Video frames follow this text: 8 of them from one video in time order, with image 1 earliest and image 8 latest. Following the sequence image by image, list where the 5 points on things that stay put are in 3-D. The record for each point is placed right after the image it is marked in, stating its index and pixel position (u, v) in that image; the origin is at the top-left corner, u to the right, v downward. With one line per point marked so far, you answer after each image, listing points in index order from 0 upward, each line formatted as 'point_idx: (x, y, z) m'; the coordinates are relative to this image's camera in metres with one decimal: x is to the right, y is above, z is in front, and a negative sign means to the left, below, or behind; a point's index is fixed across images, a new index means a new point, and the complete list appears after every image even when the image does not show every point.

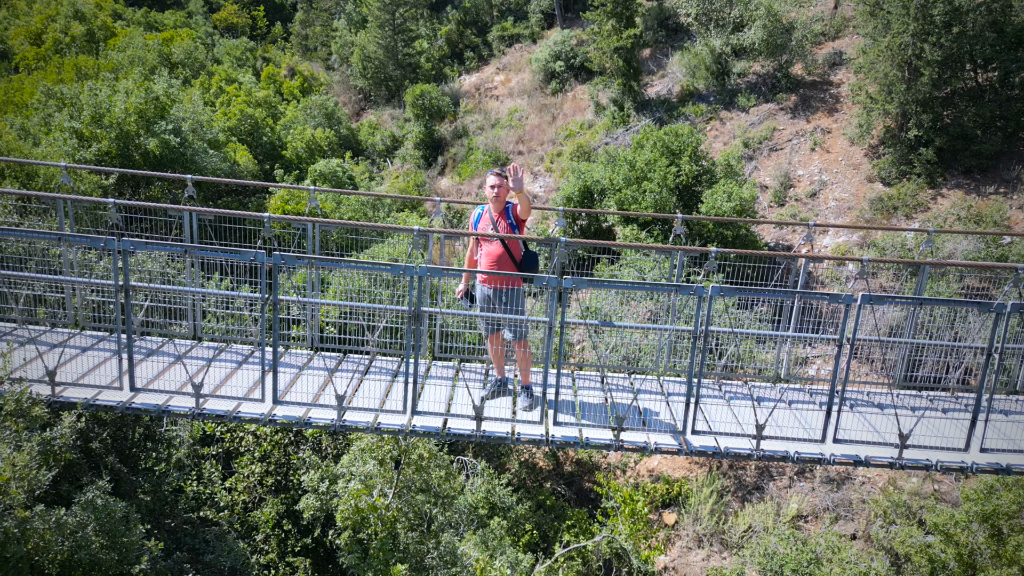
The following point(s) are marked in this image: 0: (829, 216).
0: (+7.0, +1.6, +16.4) m
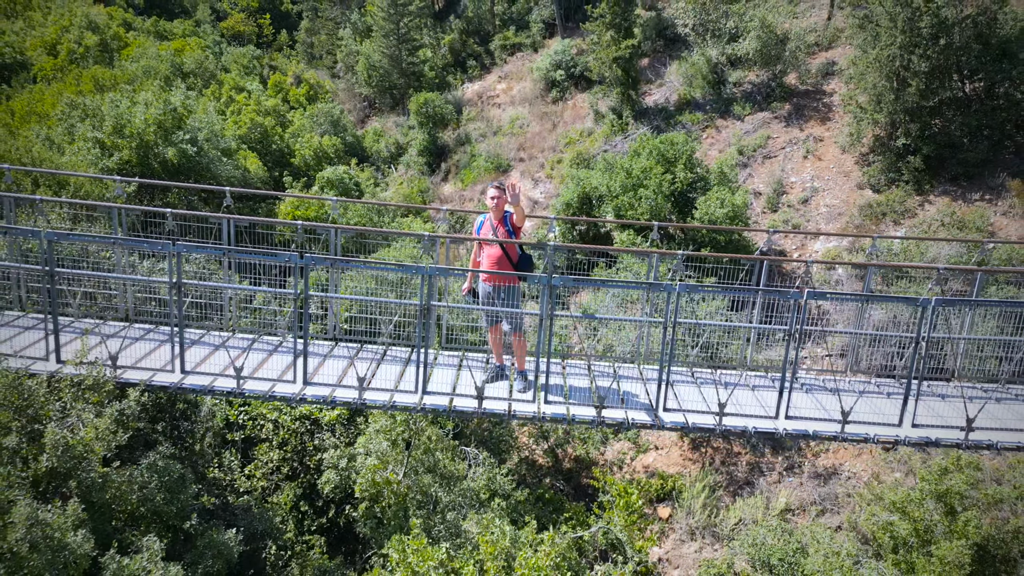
0: (+7.1, +1.5, +16.9) m
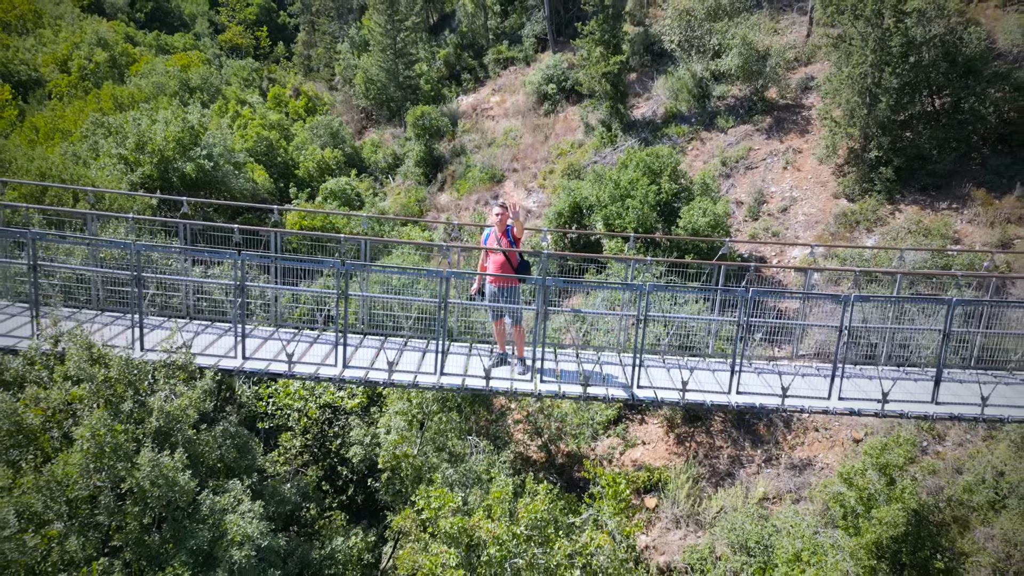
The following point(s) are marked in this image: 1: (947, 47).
0: (+6.9, +1.4, +17.9) m
1: (+10.2, +5.7, +17.4) m
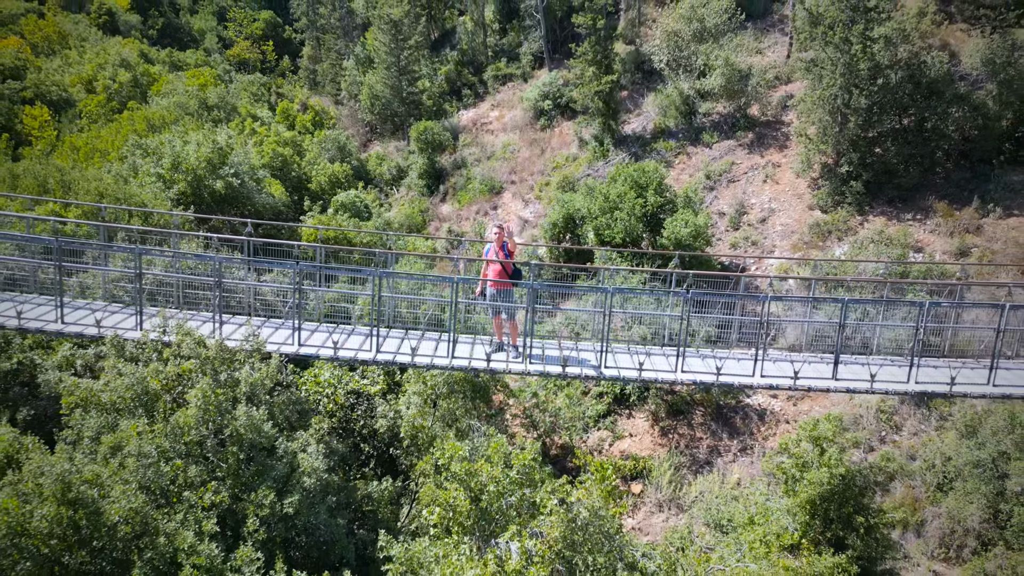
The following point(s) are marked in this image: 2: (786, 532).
0: (+6.9, +1.3, +19.3) m
1: (+10.2, +5.5, +18.9) m
2: (+3.0, -2.7, +8.2) m
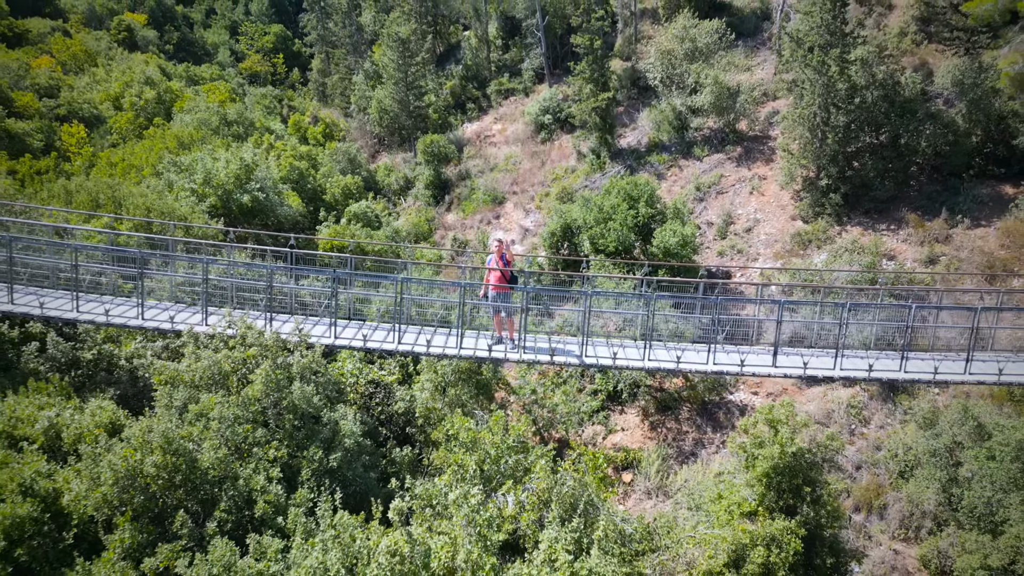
0: (+6.9, +1.2, +20.7) m
1: (+10.2, +5.4, +20.2) m
2: (+3.0, -2.7, +9.5) m
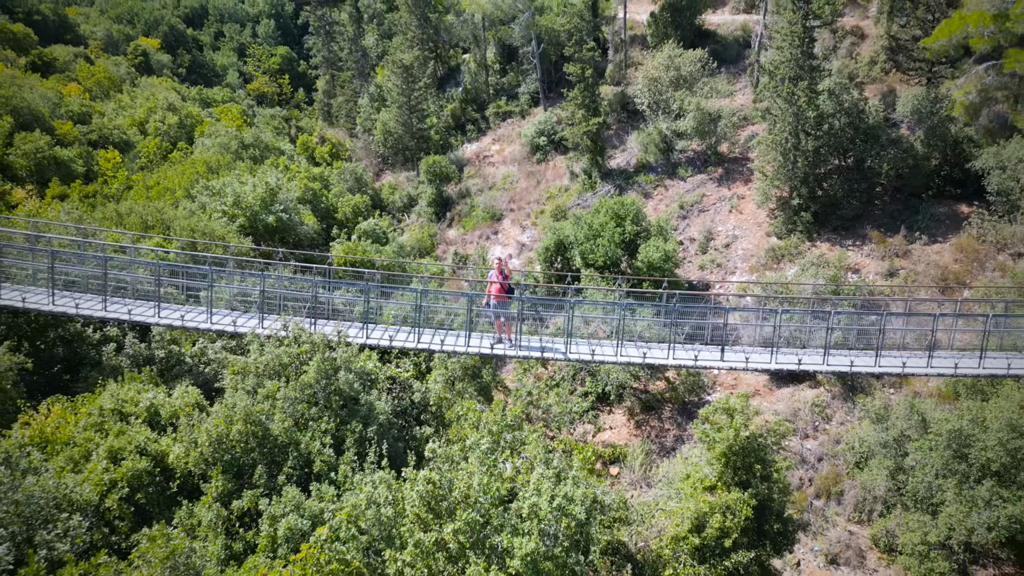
0: (+6.8, +0.8, +22.5) m
1: (+10.1, +5.1, +22.1) m
2: (+3.0, -2.9, +11.3) m
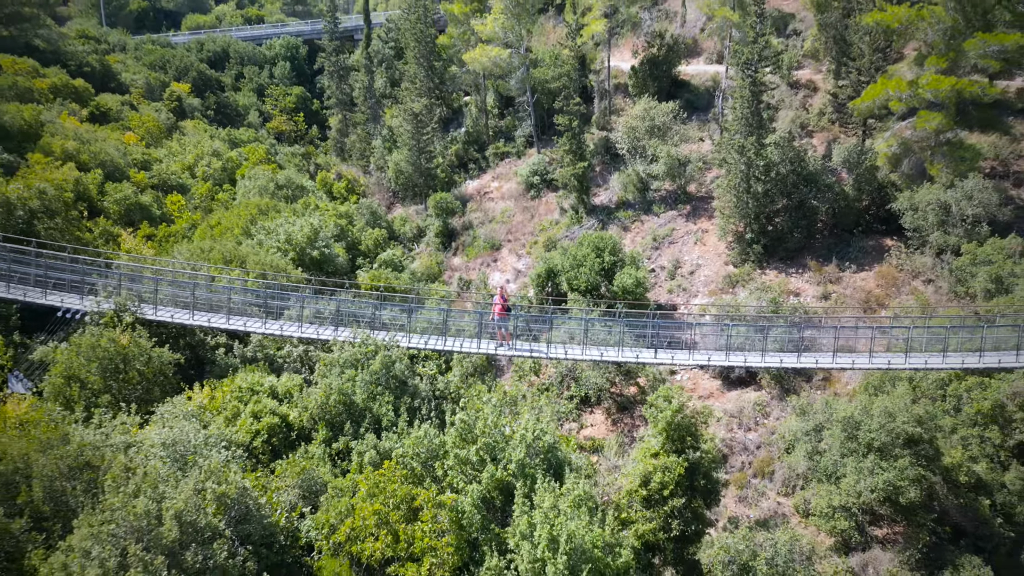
0: (+6.7, +0.1, +26.7) m
1: (+10.0, +4.3, +26.5) m
2: (+2.9, -3.3, +15.3) m
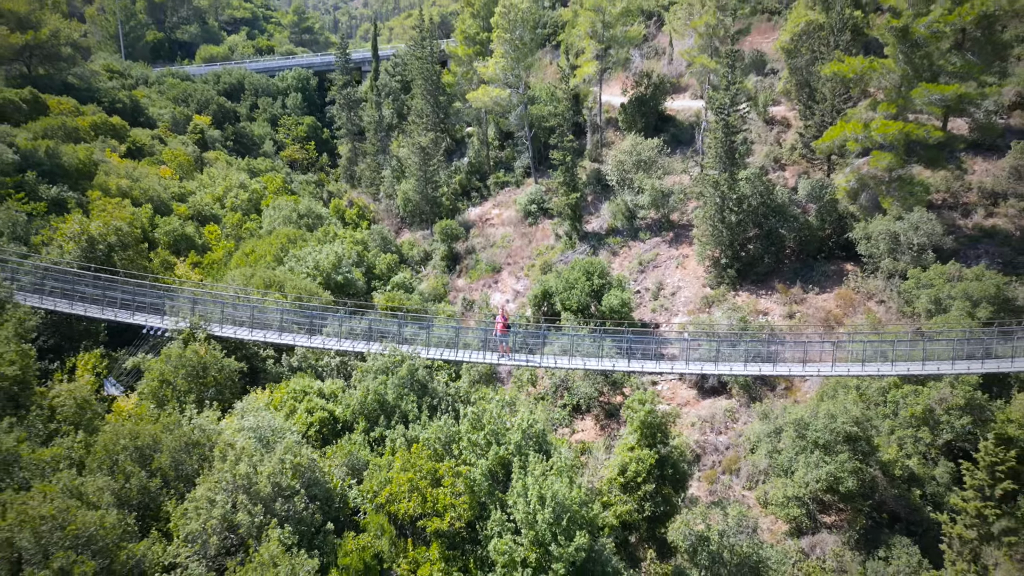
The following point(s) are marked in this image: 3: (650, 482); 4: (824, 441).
0: (+6.7, -0.7, +29.8) m
1: (+10.0, +3.5, +29.6) m
2: (+2.9, -3.8, +18.3) m
3: (+3.3, -4.6, +17.7) m
4: (+8.3, -4.1, +19.8) m
